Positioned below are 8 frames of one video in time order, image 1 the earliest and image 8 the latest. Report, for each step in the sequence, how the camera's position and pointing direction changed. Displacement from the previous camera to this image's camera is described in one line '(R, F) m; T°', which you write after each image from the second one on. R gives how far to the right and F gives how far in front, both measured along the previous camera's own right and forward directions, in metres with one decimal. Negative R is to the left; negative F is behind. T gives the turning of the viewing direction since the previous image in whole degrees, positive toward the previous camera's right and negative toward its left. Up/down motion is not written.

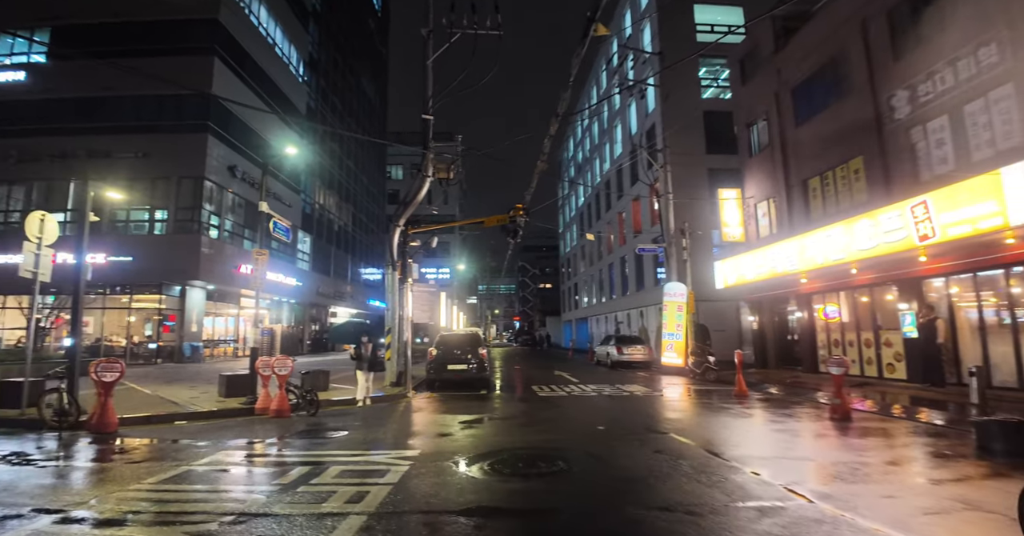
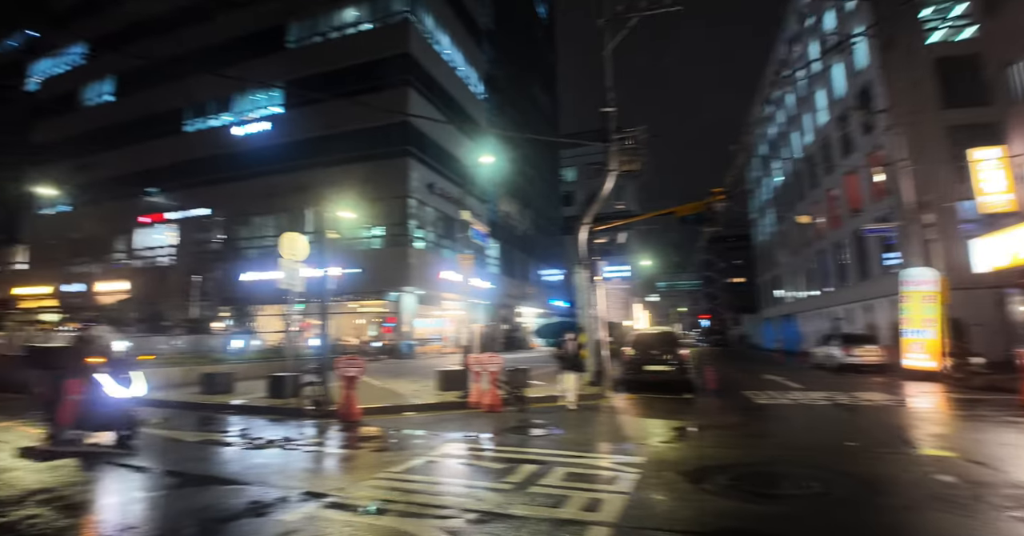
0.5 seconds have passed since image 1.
(-0.8, +0.4) m; -19°
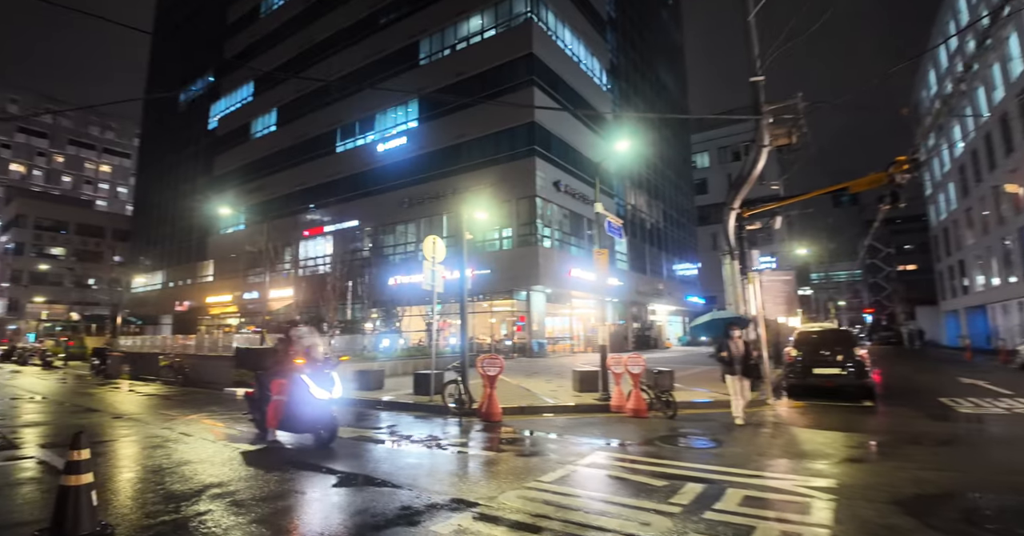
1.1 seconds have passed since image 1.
(-0.3, +0.6) m; -14°
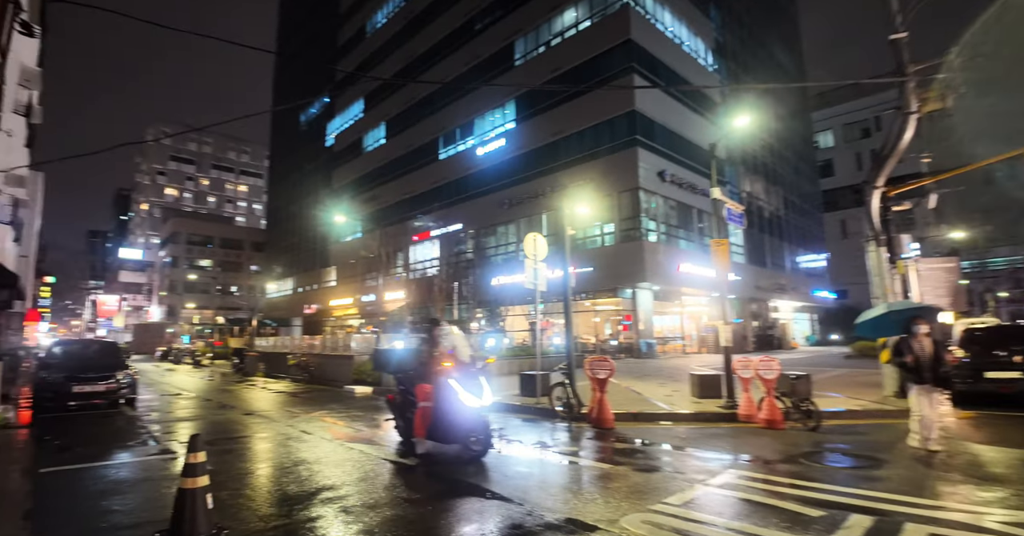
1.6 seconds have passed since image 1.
(-0.1, +0.5) m; -12°
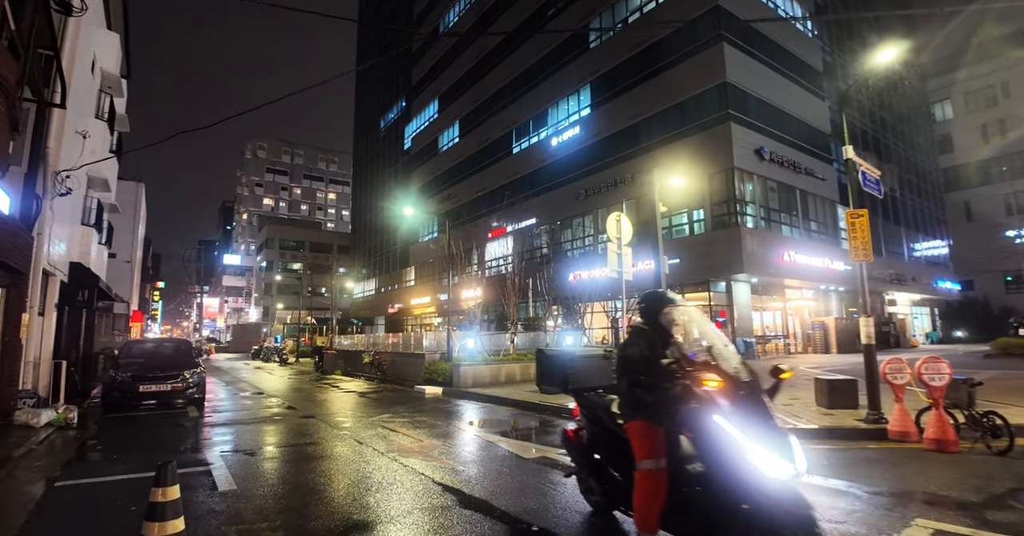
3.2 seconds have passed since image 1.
(-0.1, +1.4) m; -9°
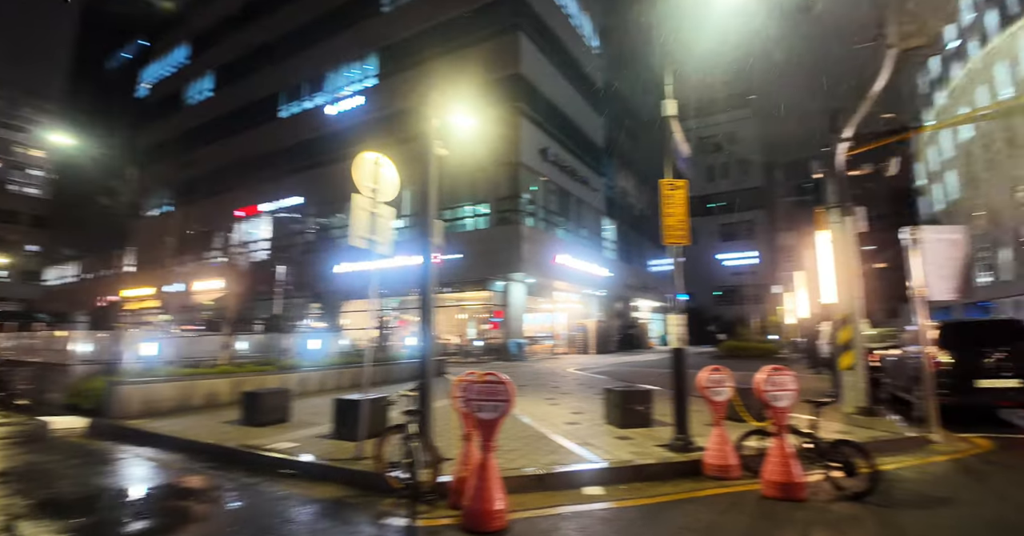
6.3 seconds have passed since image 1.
(+1.2, +3.1) m; +24°
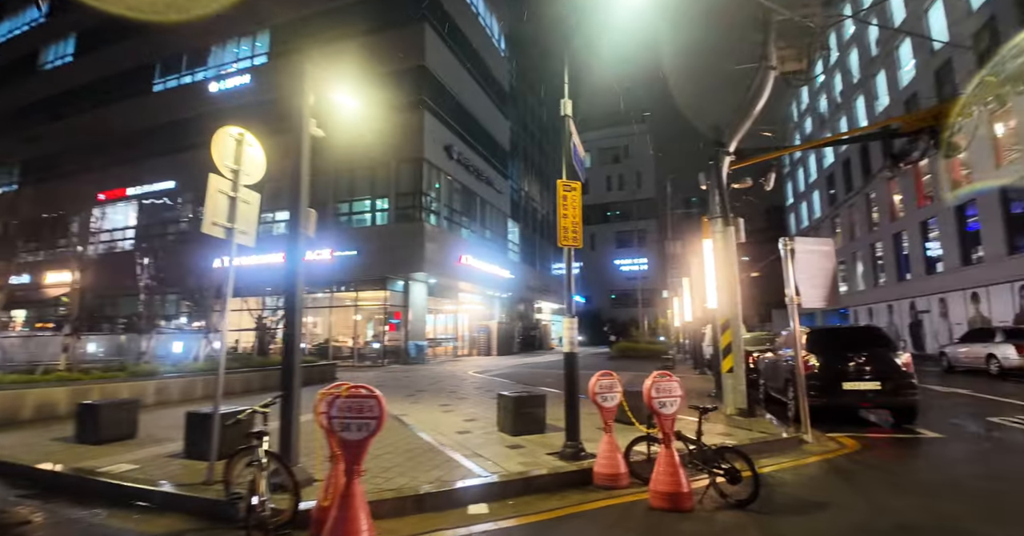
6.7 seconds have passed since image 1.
(+0.2, +0.5) m; +11°
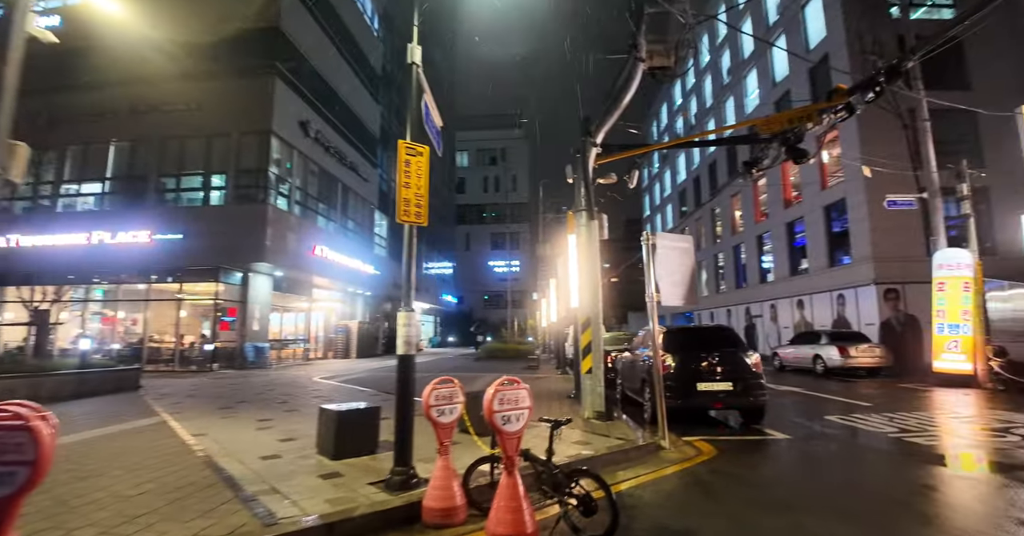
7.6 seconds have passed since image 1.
(+0.5, +1.1) m; +14°
